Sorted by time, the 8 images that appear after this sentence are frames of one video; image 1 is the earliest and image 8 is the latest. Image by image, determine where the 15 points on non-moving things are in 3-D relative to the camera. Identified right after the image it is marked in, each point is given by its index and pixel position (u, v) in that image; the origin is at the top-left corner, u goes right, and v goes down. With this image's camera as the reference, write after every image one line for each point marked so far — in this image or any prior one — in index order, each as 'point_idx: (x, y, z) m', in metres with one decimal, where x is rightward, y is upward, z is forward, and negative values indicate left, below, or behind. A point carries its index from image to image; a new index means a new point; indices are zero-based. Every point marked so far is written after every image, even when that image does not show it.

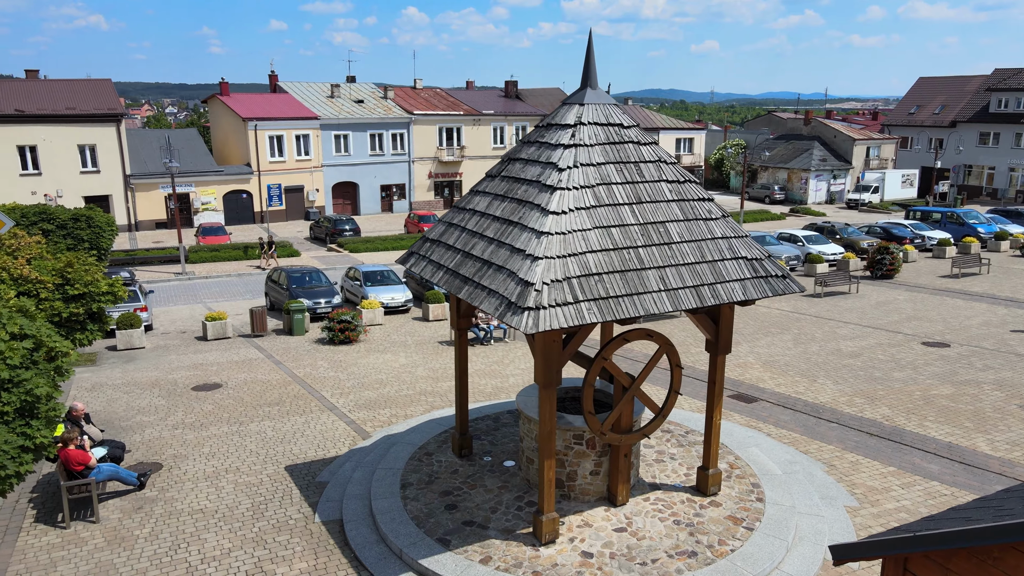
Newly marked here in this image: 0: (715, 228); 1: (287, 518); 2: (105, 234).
0: (+2.2, +0.7, +8.0) m
1: (-2.8, -2.8, +9.1) m
2: (-9.0, +1.2, +16.4) m
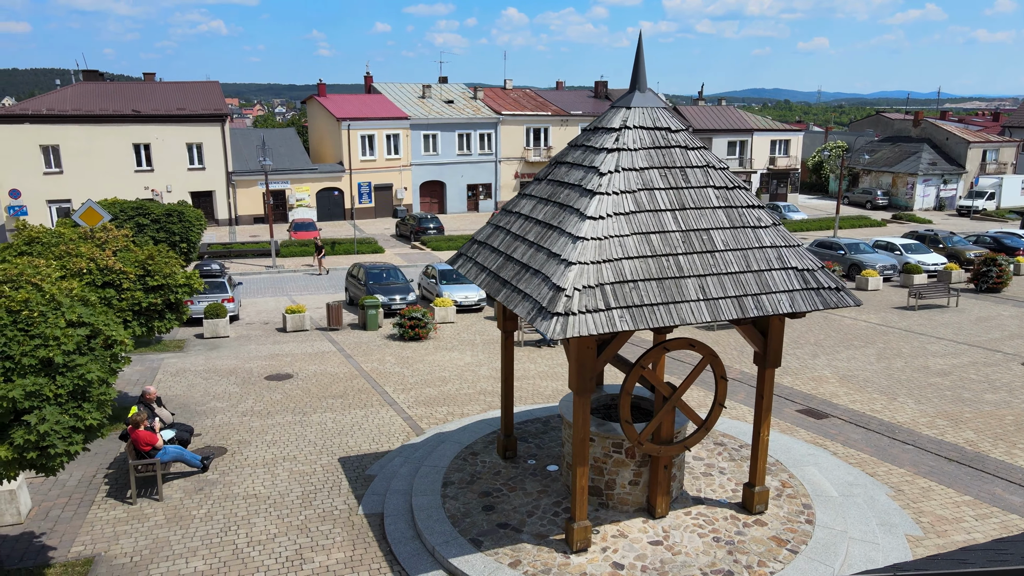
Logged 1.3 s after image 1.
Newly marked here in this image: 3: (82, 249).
0: (+2.6, +0.5, +7.7) m
1: (-2.3, -2.8, +9.4) m
2: (-7.5, +1.4, +17.4) m
3: (-6.5, +0.6, +11.2) m
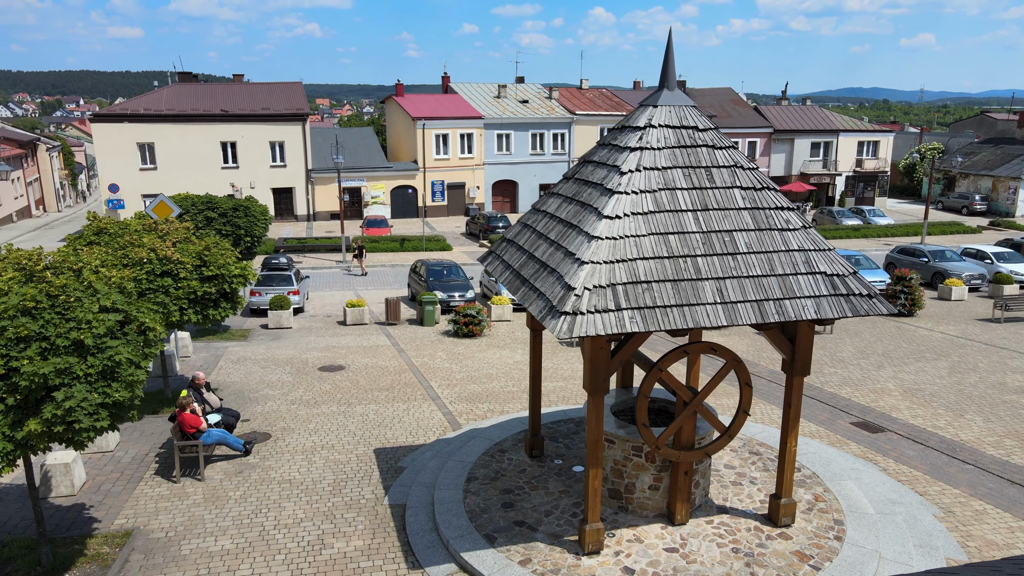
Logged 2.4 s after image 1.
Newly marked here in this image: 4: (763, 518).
0: (+2.8, +0.5, +7.4) m
1: (-2.0, -2.7, +9.6) m
2: (-6.2, +1.6, +18.1) m
3: (-5.9, +0.8, +11.9) m
4: (+2.9, -2.6, +8.4) m
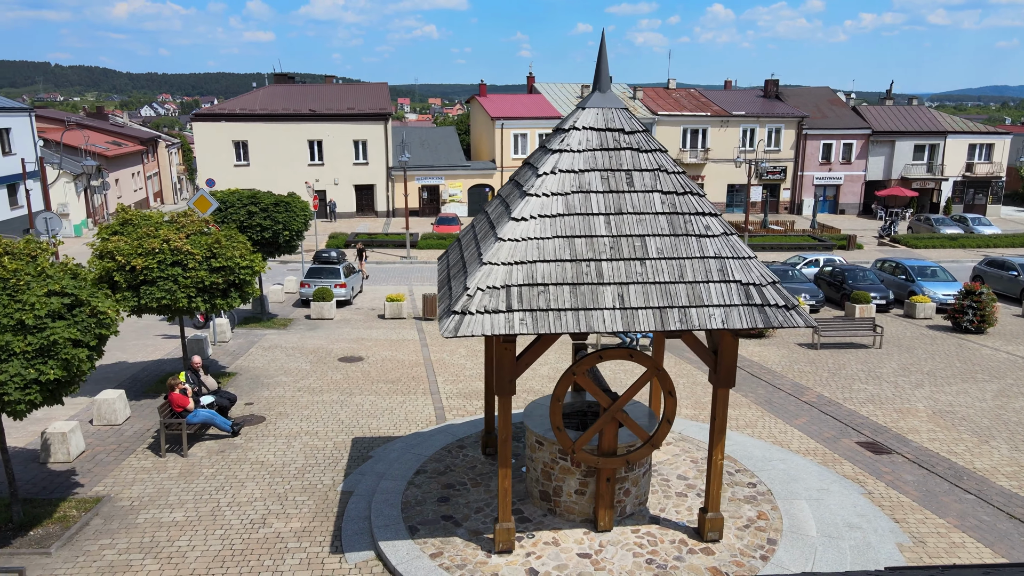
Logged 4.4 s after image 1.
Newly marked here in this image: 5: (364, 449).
0: (+1.9, +0.4, +7.2) m
1: (-2.6, -2.6, +10.0) m
2: (-5.5, +1.8, +19.0) m
3: (-6.1, +1.0, +12.8) m
4: (+2.0, -2.7, +8.2) m
5: (-2.3, -2.4, +11.2) m
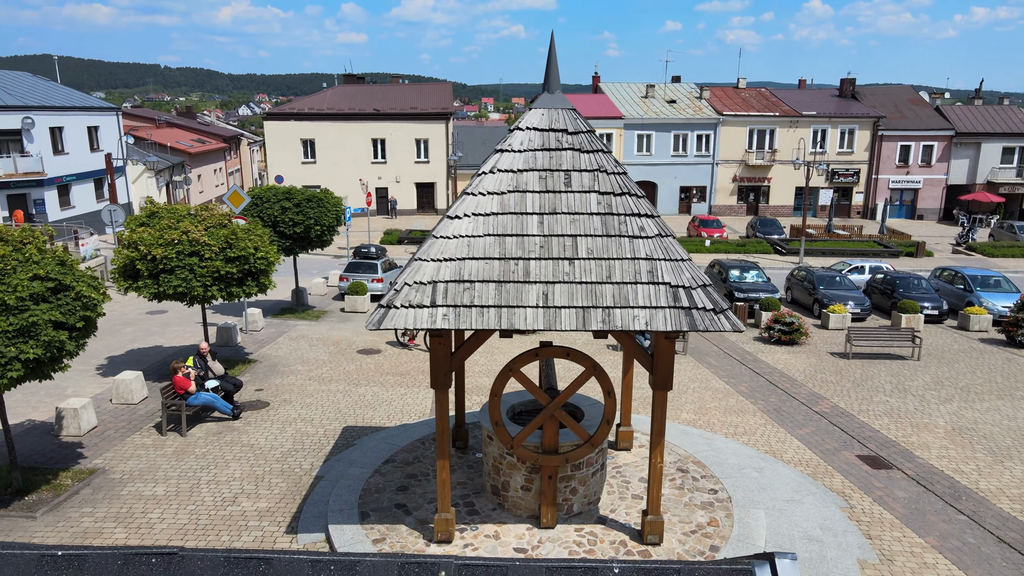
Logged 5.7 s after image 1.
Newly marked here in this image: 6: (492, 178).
0: (+1.3, +0.4, +7.2) m
1: (-3.1, -2.5, +10.5) m
2: (-4.8, +2.0, +19.7) m
3: (-6.1, +1.2, +13.6) m
4: (+1.4, -2.7, +8.2) m
5: (-2.5, -2.3, +11.6) m
6: (-0.2, +1.1, +7.5) m
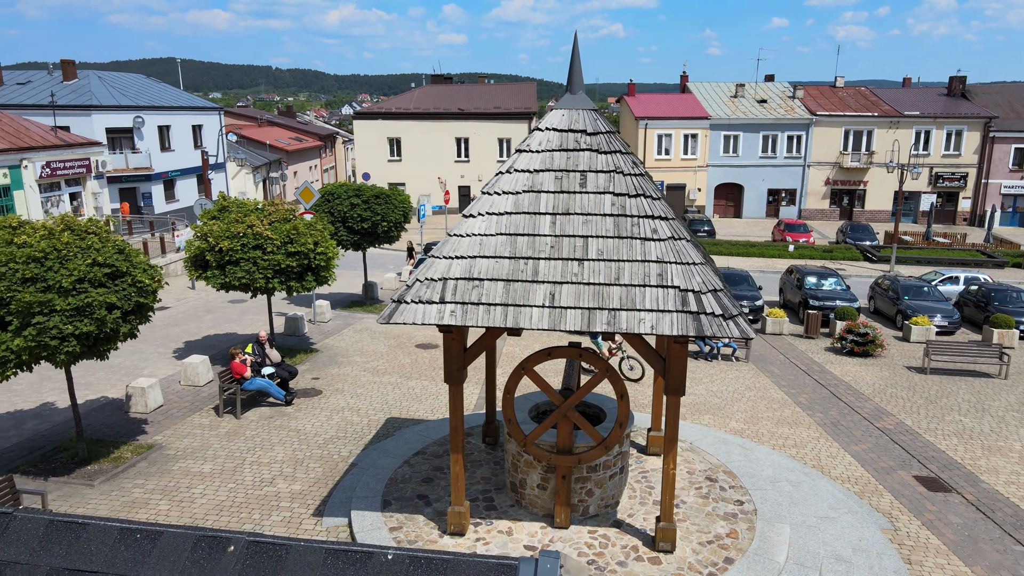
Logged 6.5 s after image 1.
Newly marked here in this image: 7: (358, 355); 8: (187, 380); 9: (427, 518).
0: (+1.4, +0.4, +7.1) m
1: (-2.6, -2.4, +10.9) m
2: (-3.1, +2.1, +20.3) m
3: (-5.1, +1.4, +14.3) m
4: (+1.5, -2.8, +8.1) m
5: (-2.0, -2.3, +11.9) m
6: (0.0, +1.1, +7.6) m
7: (-3.5, -1.5, +16.5) m
8: (-6.0, -1.7, +13.5) m
9: (-1.0, -2.7, +8.5) m
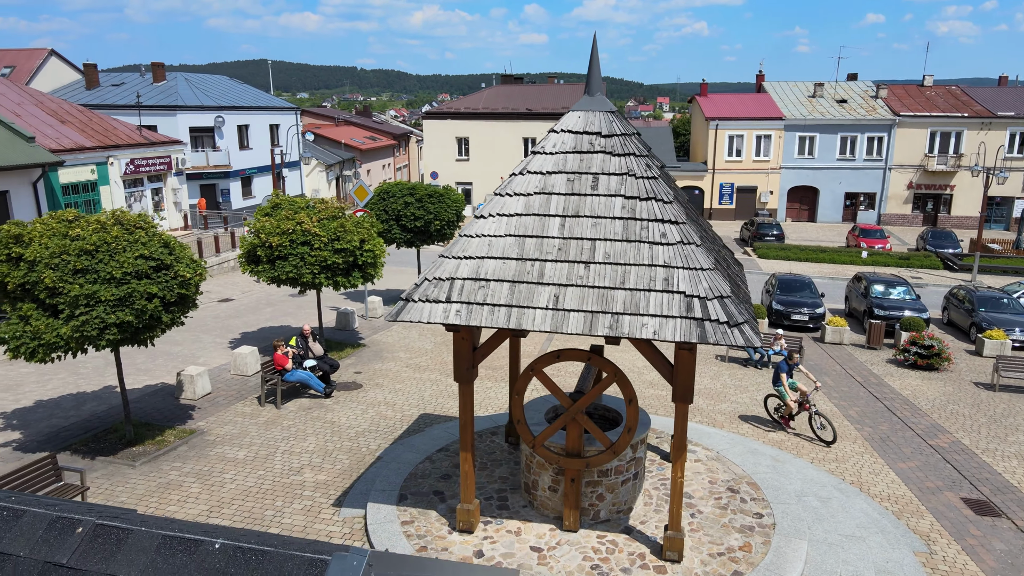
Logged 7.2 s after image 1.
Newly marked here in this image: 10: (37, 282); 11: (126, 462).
0: (+1.4, +0.3, +7.0) m
1: (-2.2, -2.4, +11.2) m
2: (-1.7, +2.2, +20.5) m
3: (-4.3, +1.5, +14.8) m
4: (+1.6, -2.8, +7.9) m
5: (-1.5, -2.2, +12.1) m
6: (+0.1, +1.1, +7.6) m
7: (-2.5, -1.4, +16.8) m
8: (-5.3, -1.6, +14.1) m
9: (-0.9, -2.7, +8.6) m
10: (-6.0, +0.1, +9.3) m
11: (-5.3, -2.4, +10.1) m
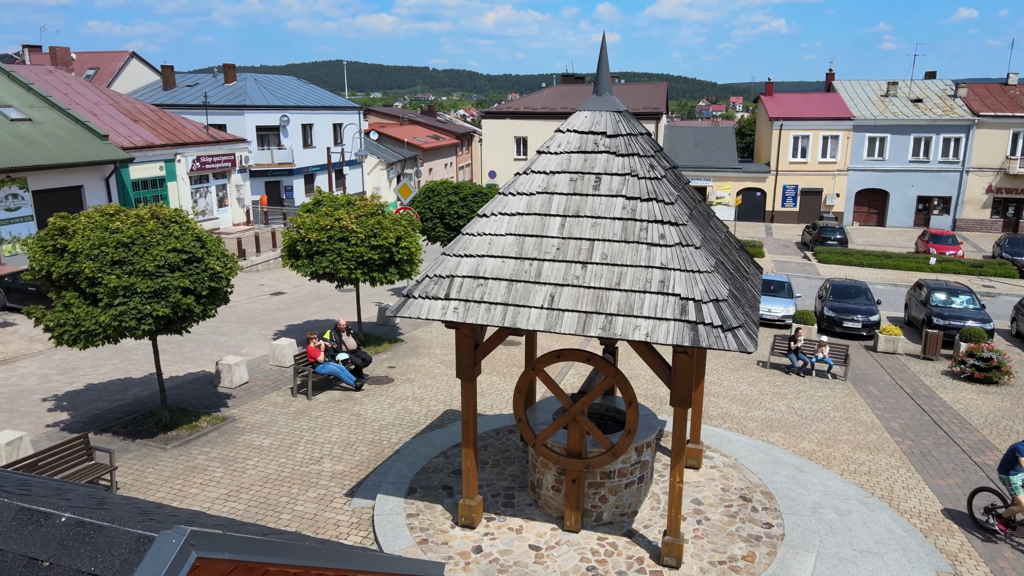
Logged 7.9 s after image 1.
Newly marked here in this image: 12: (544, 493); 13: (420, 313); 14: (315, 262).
0: (+1.4, +0.3, +6.9) m
1: (-1.9, -2.3, +11.4) m
2: (-0.5, +2.2, +20.7) m
3: (-3.6, +1.6, +15.2) m
4: (+1.6, -2.8, +7.8) m
5: (-1.1, -2.2, +12.3) m
6: (+0.2, +1.1, +7.7) m
7: (-1.7, -1.4, +17.1) m
8: (-4.7, -1.4, +14.6) m
9: (-0.8, -2.6, +8.7) m
10: (-5.8, +0.2, +9.8) m
11: (-5.1, -2.3, +10.6) m
12: (+0.4, -2.4, +8.6) m
13: (-0.9, -0.2, +7.2) m
14: (-4.0, +0.5, +14.8) m
